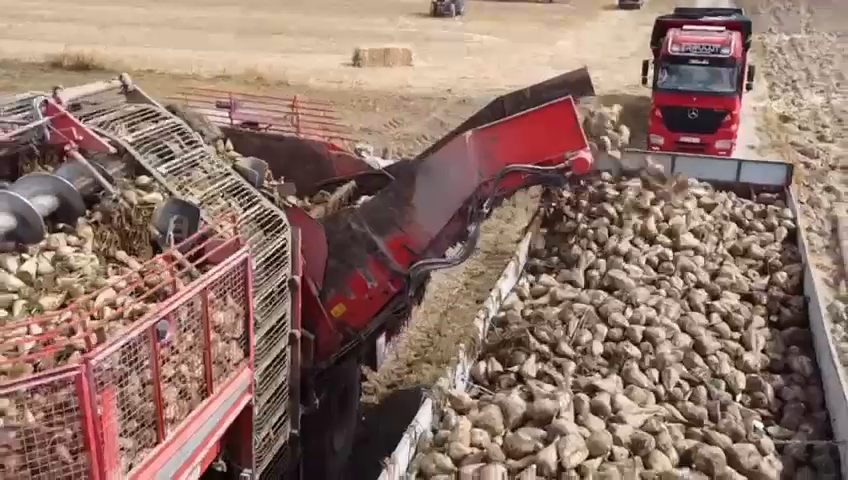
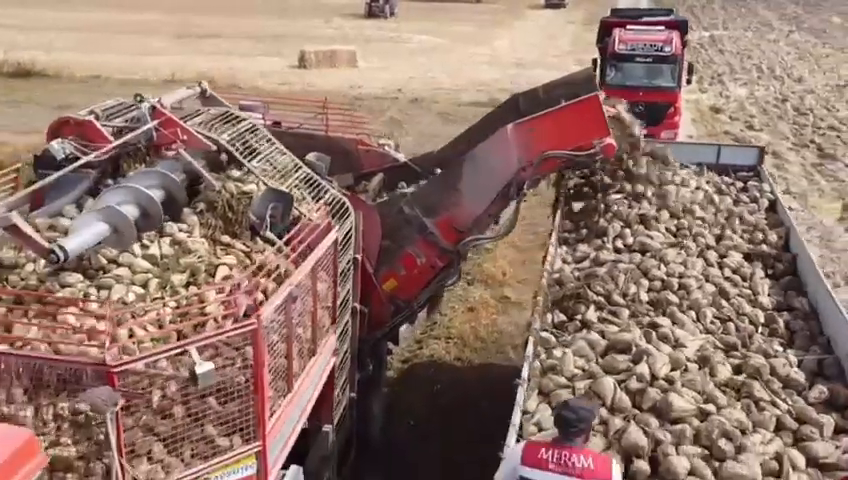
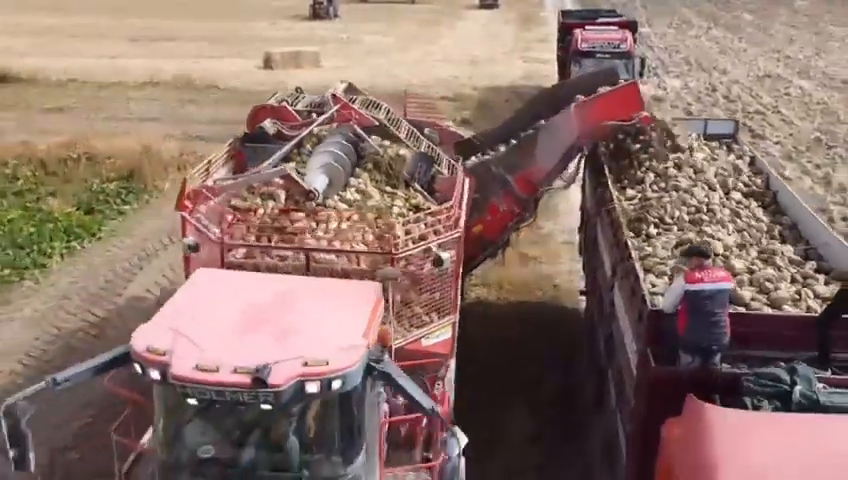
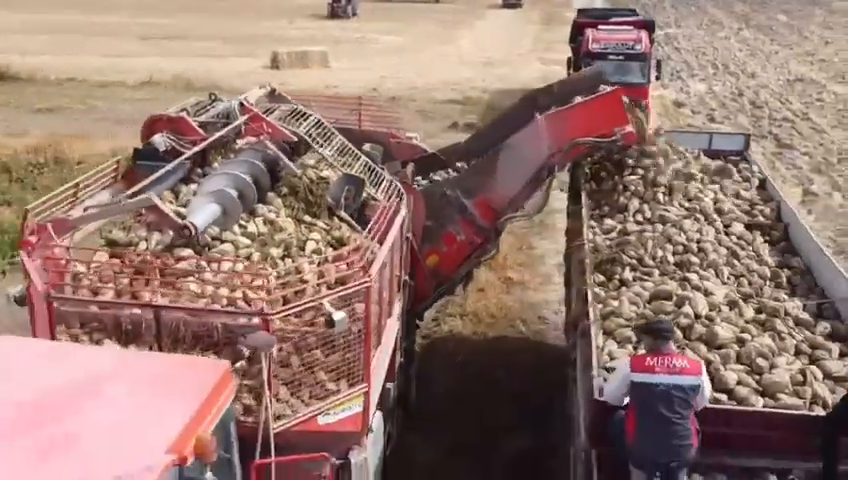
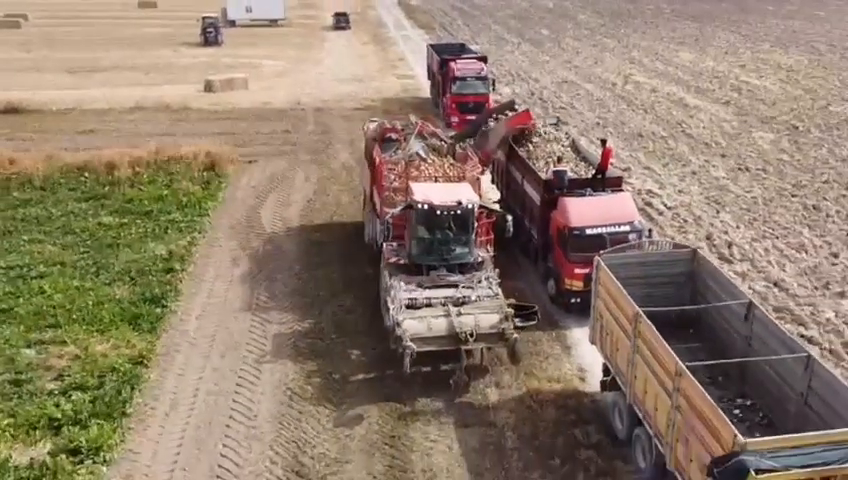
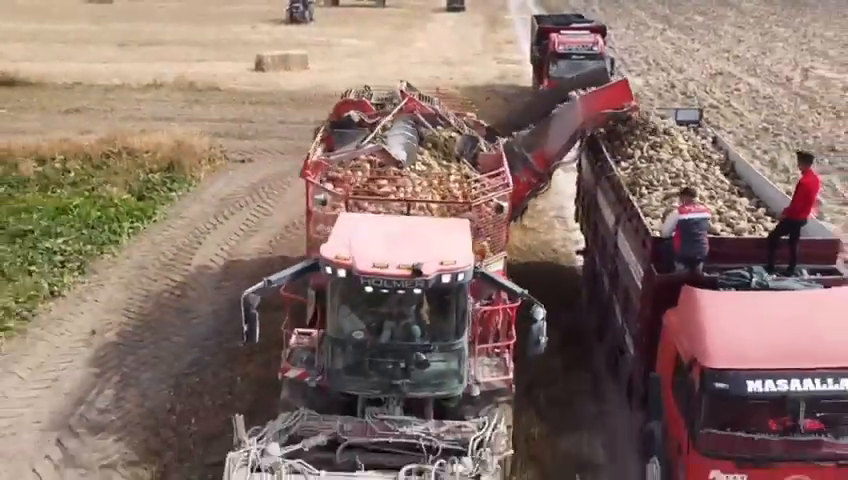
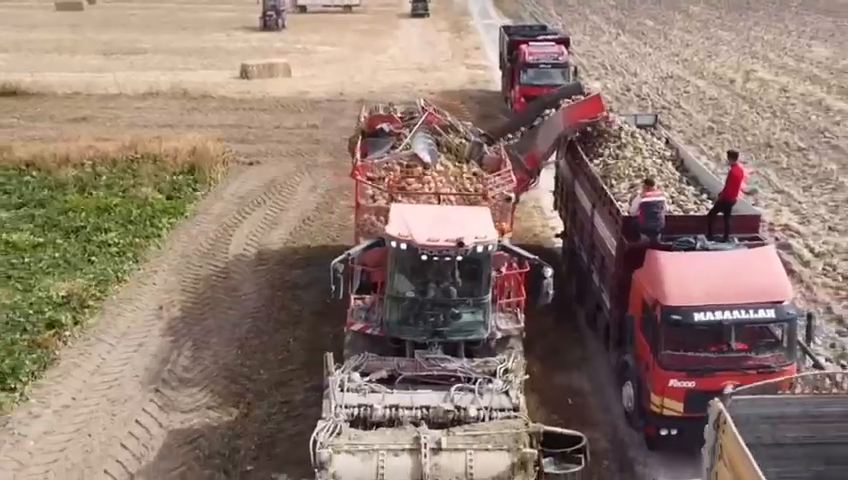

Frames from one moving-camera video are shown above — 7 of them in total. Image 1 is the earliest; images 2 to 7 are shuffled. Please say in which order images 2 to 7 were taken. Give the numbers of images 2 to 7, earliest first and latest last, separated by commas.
2, 4, 3, 6, 7, 5
